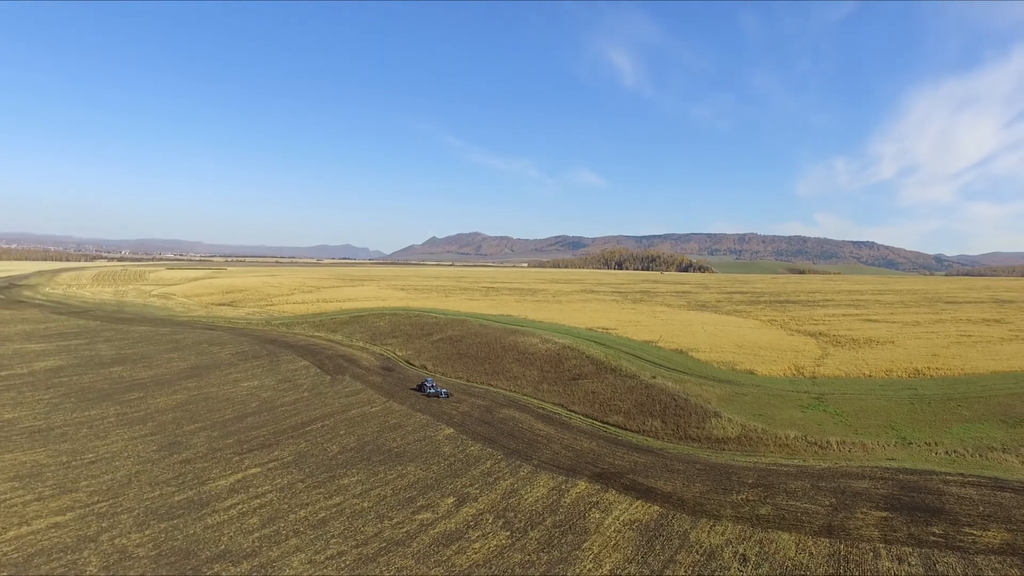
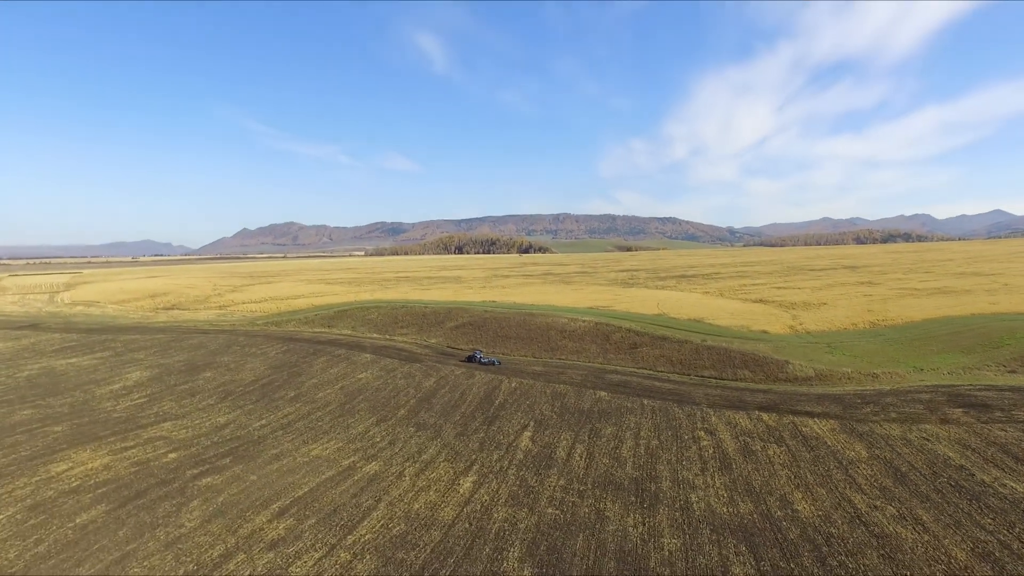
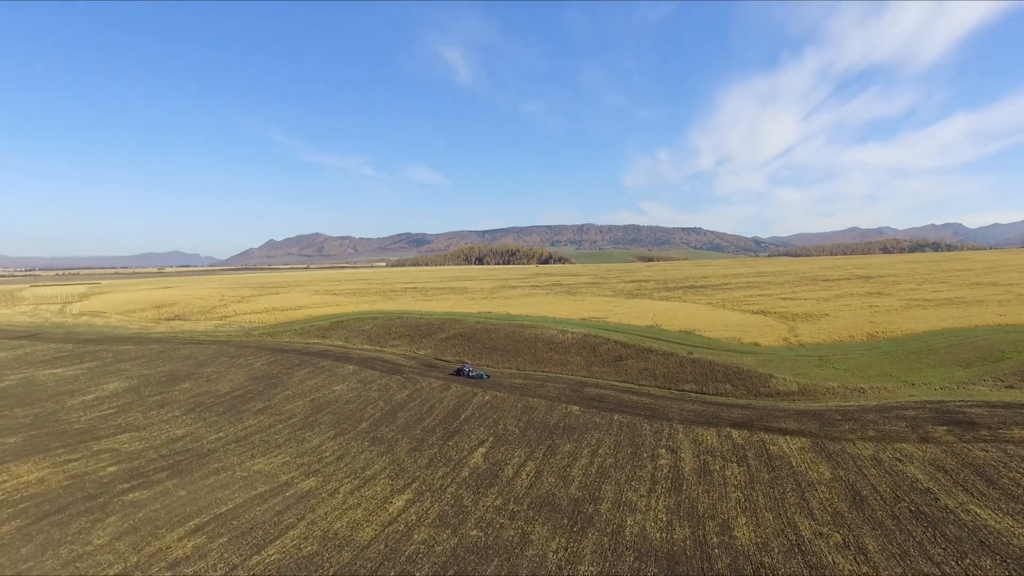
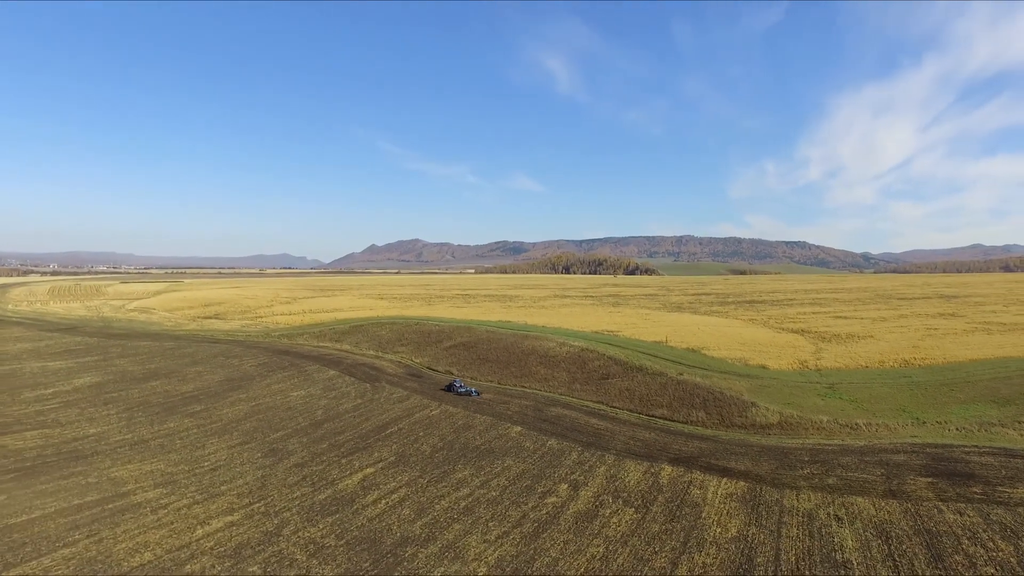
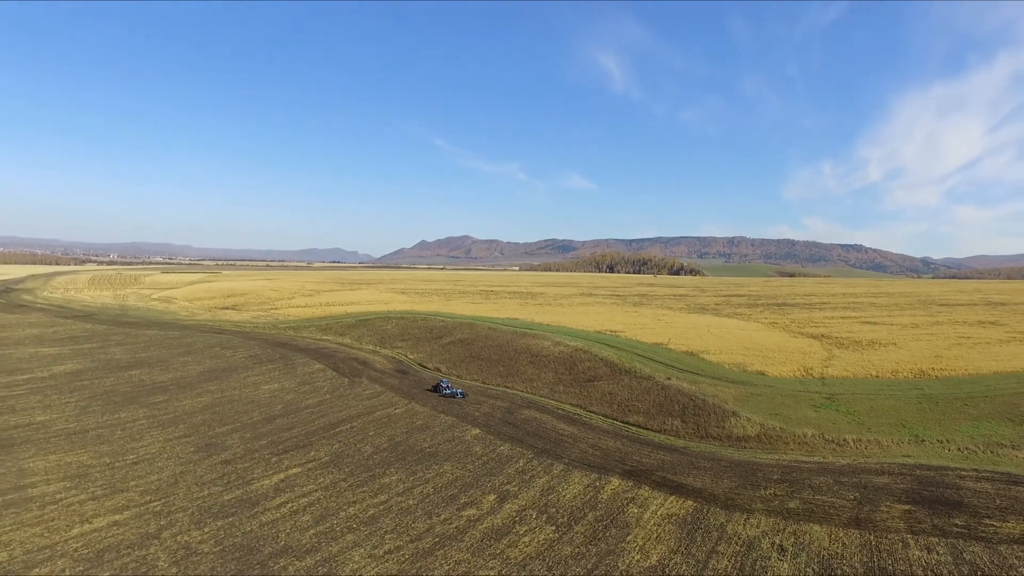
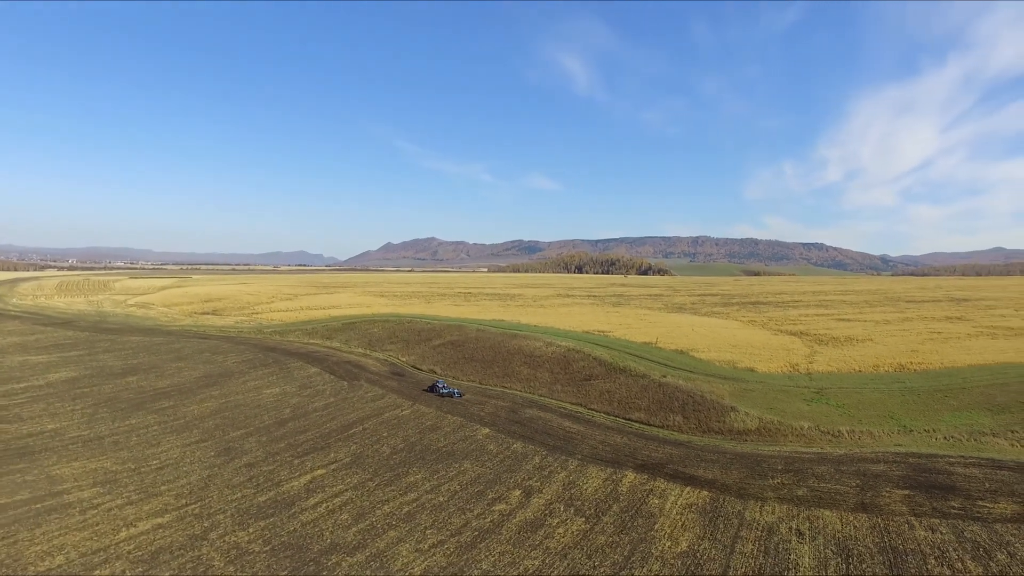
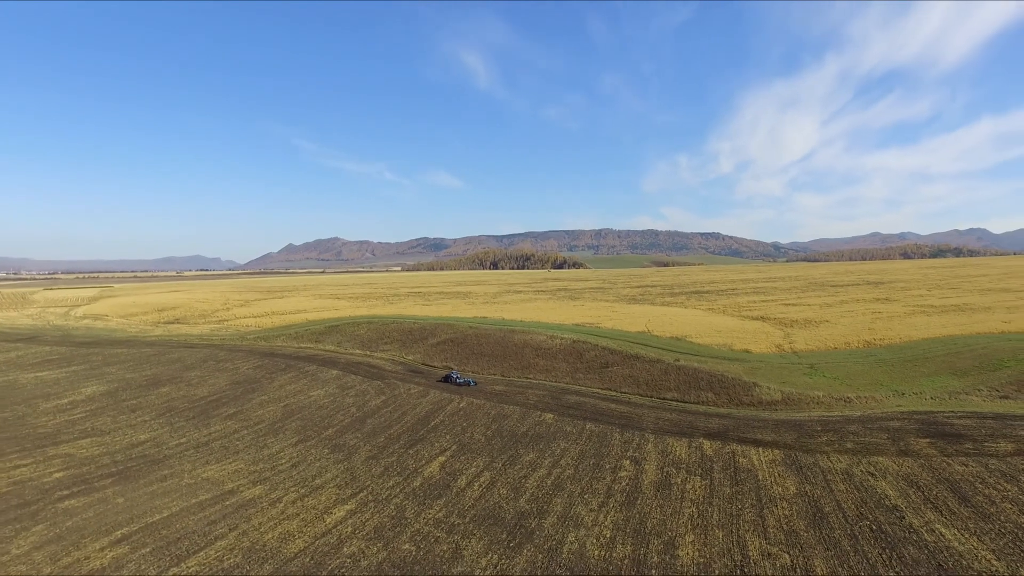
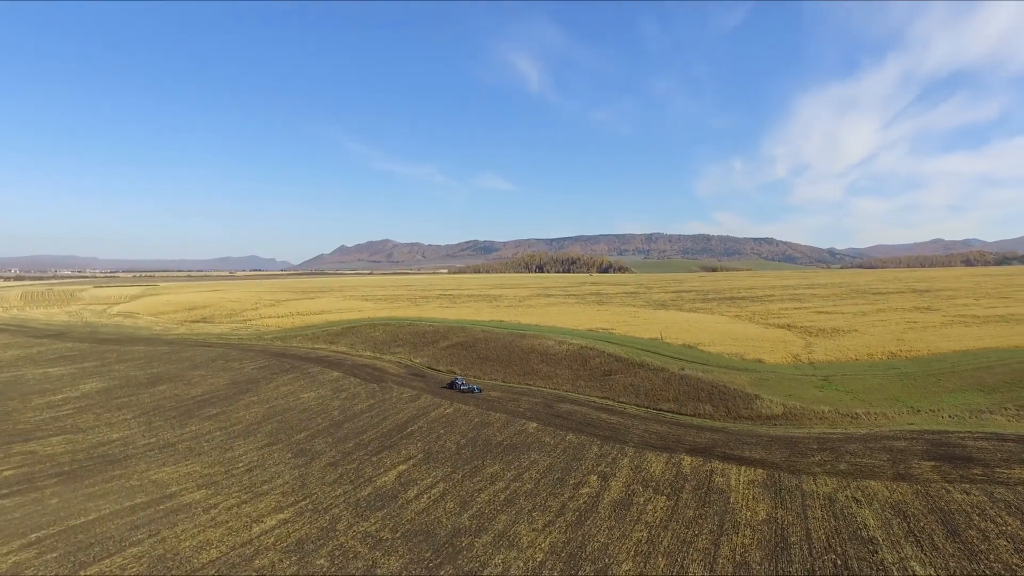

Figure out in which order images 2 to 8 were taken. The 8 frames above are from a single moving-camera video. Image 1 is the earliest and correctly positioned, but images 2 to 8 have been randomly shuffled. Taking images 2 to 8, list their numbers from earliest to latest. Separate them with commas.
5, 6, 4, 8, 7, 3, 2
